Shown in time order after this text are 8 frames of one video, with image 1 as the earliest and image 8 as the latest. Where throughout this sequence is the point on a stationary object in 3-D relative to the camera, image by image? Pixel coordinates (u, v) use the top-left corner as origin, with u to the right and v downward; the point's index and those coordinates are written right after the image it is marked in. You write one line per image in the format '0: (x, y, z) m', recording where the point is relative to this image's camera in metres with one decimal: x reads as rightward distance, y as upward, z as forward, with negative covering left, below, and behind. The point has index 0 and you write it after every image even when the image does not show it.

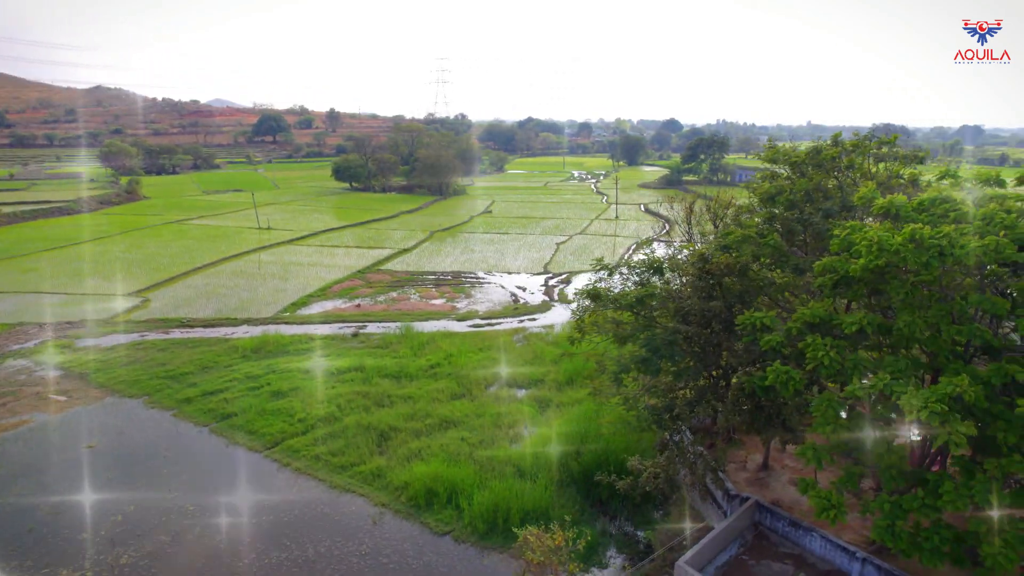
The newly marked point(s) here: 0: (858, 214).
0: (+5.0, +1.1, +9.8) m
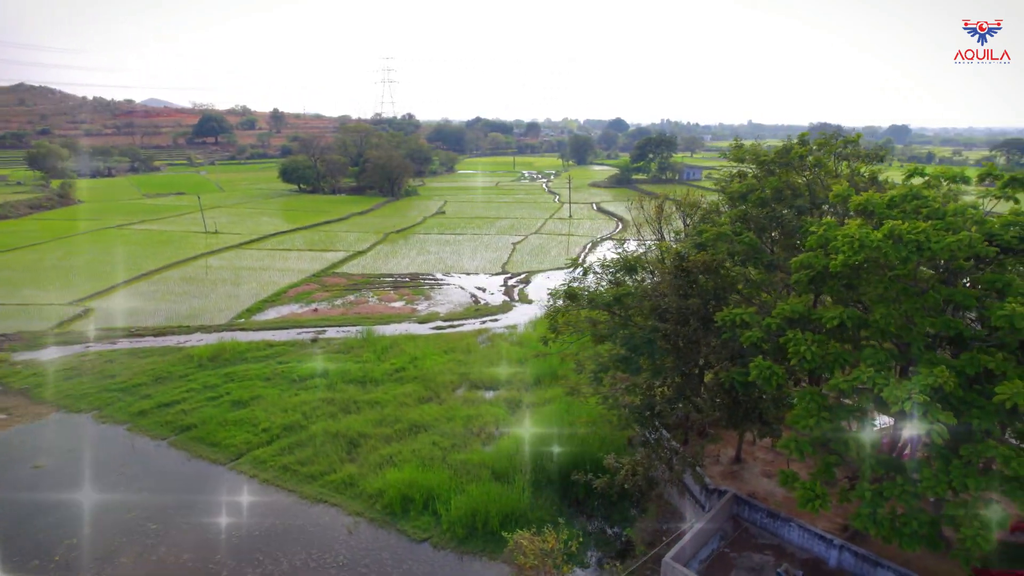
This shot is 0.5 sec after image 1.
0: (+4.7, +1.2, +10.1) m
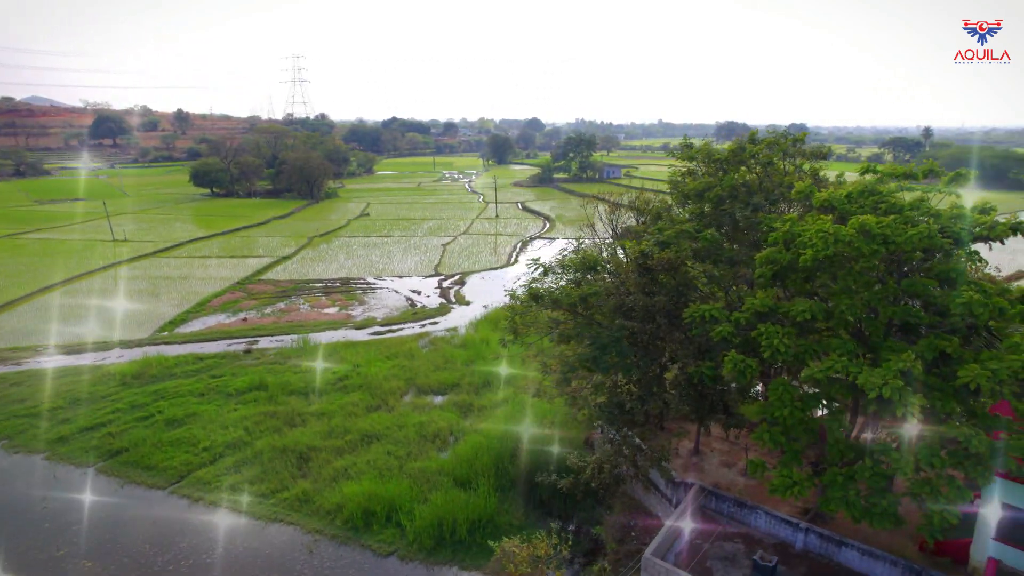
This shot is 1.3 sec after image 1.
0: (+4.2, +1.3, +10.5) m
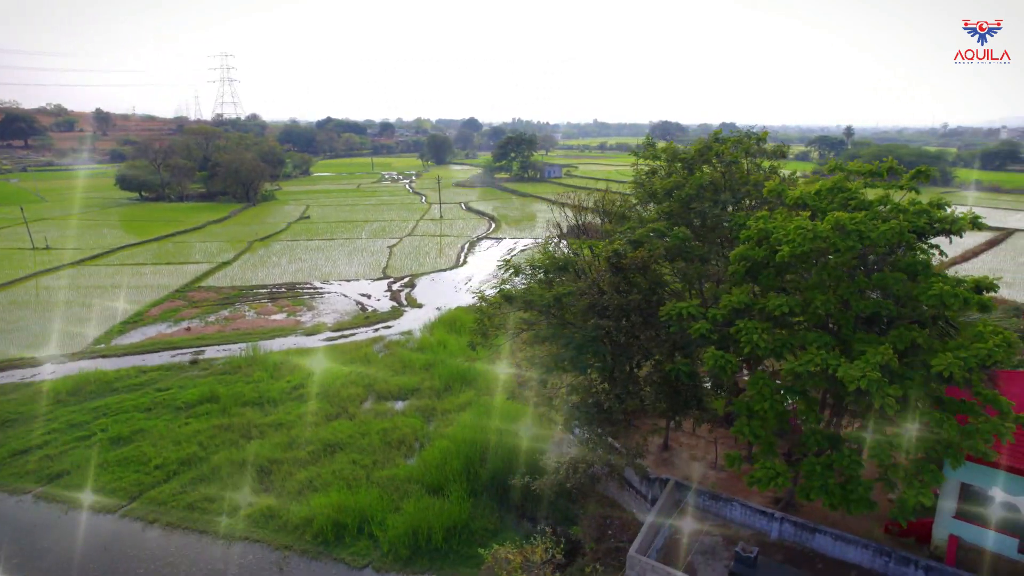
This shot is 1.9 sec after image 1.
0: (+3.7, +1.3, +10.7) m
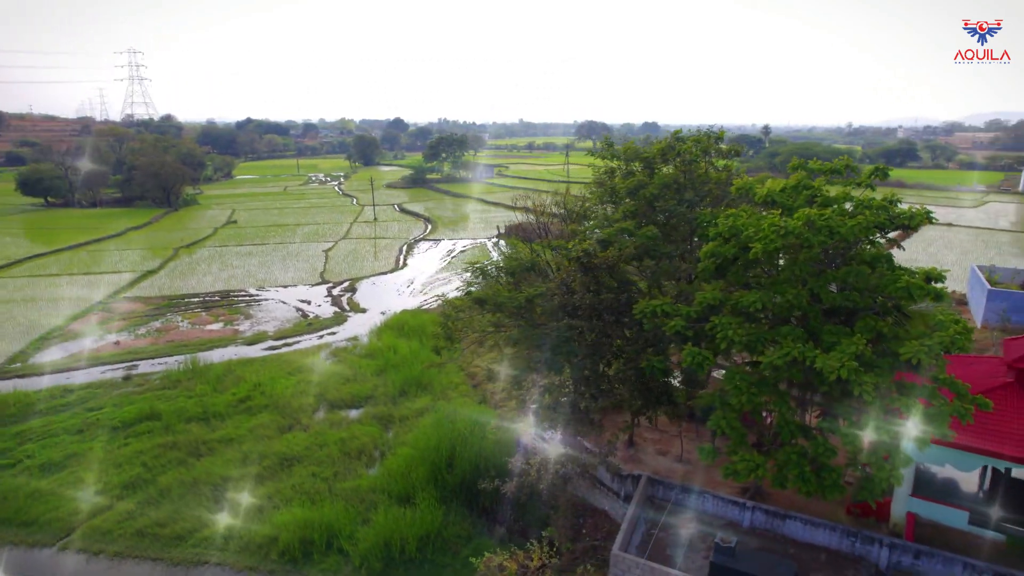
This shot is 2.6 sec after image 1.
0: (+3.2, +1.4, +11.0) m
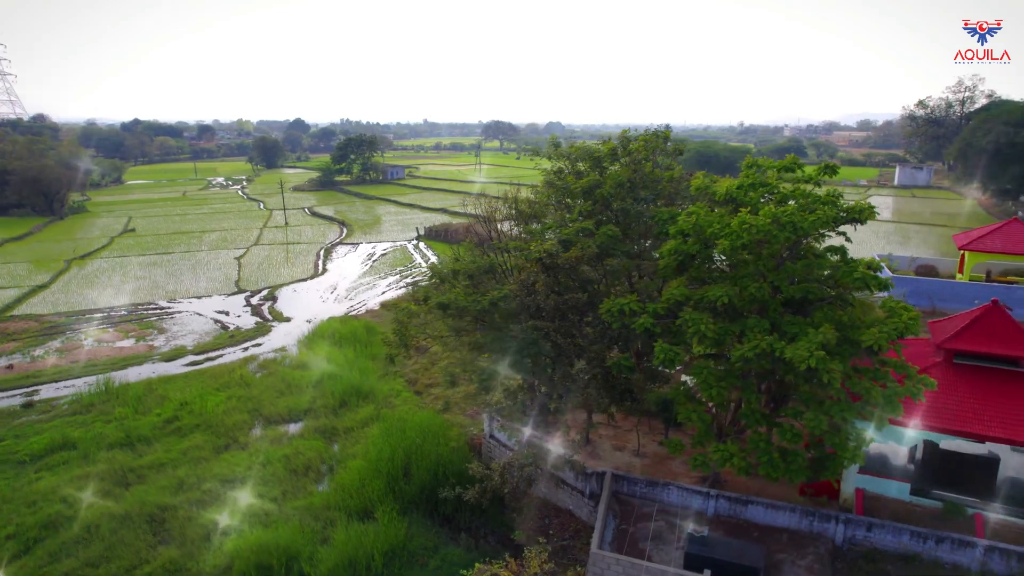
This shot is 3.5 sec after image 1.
0: (+2.5, +1.5, +11.2) m
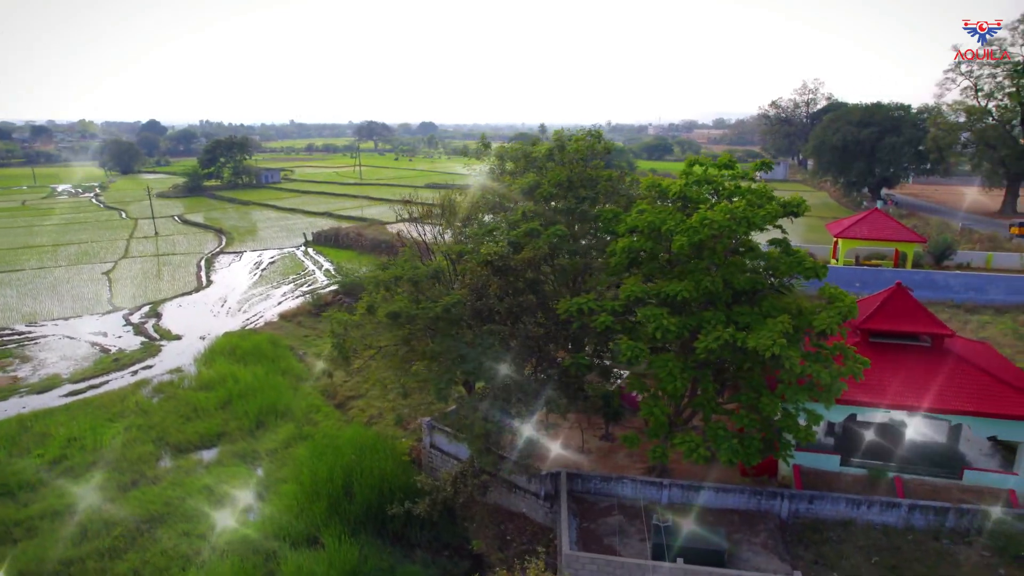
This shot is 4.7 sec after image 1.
0: (+1.5, +1.5, +11.4) m
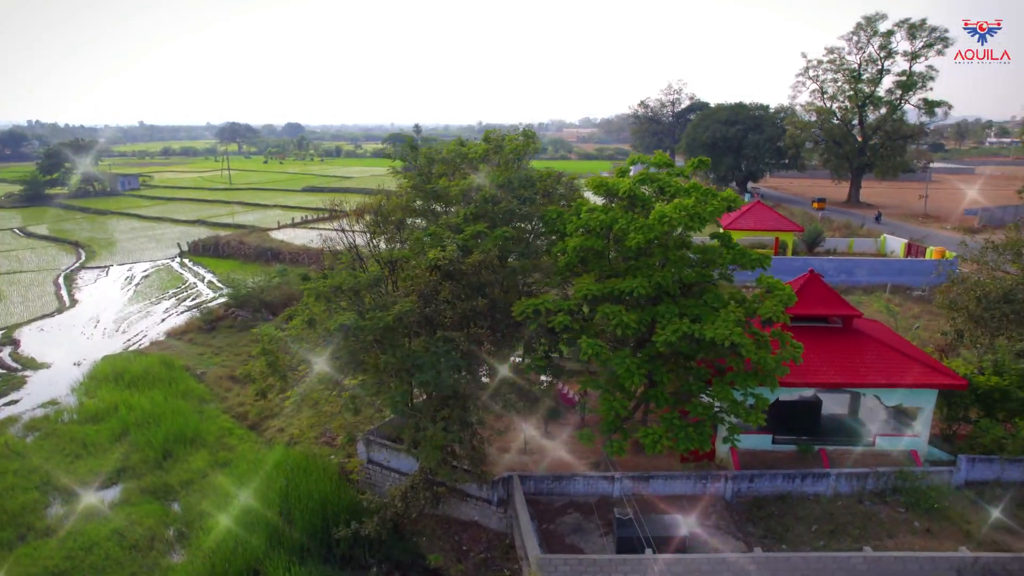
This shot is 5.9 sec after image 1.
0: (+0.5, +1.5, +11.4) m
